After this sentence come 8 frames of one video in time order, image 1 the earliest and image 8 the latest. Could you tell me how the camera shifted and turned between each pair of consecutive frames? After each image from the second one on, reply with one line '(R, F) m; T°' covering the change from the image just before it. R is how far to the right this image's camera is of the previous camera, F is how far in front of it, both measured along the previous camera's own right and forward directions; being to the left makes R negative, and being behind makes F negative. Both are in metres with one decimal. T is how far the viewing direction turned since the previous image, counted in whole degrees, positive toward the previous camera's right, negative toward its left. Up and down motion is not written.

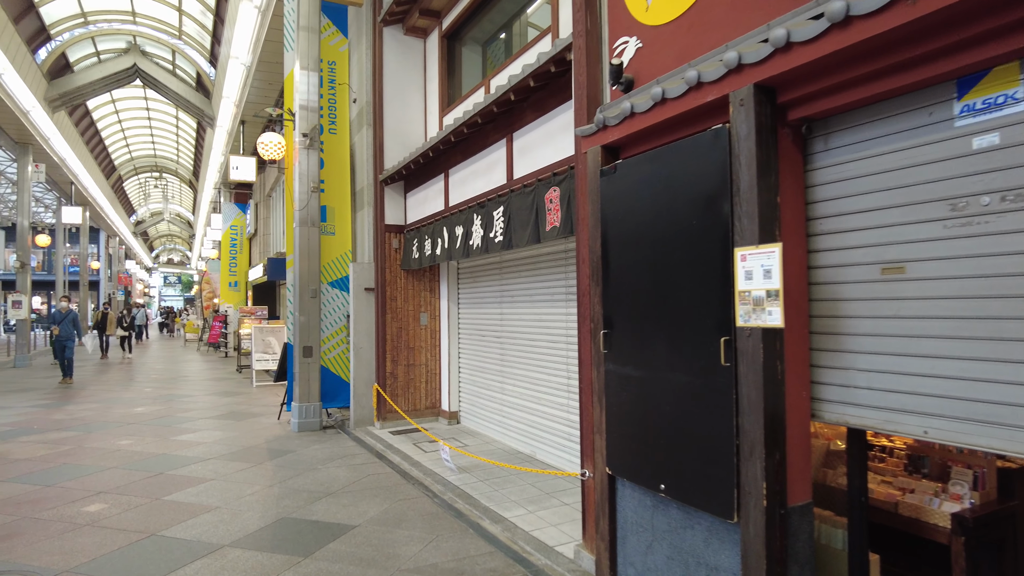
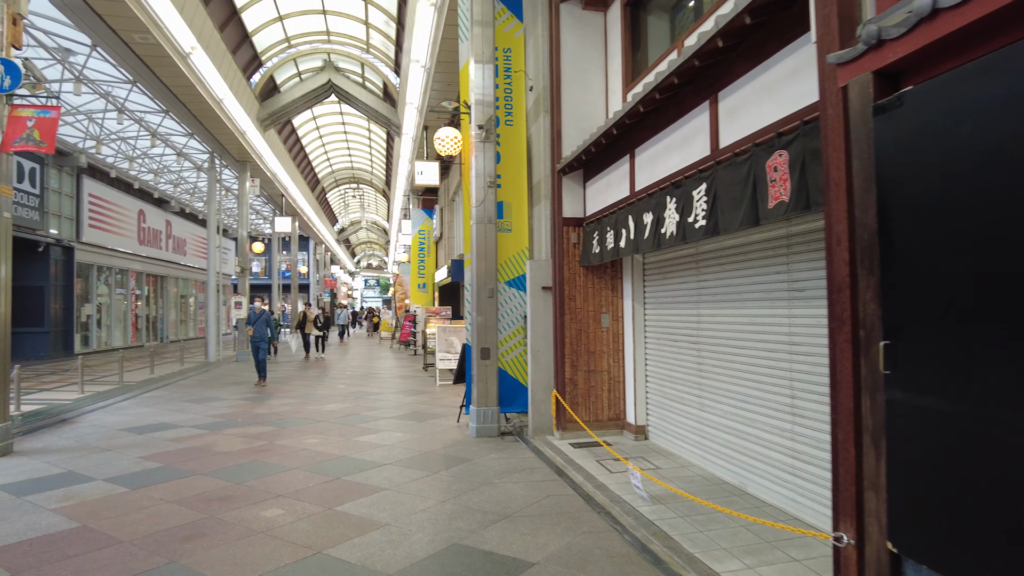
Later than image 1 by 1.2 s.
(-0.2, +0.7) m; -15°
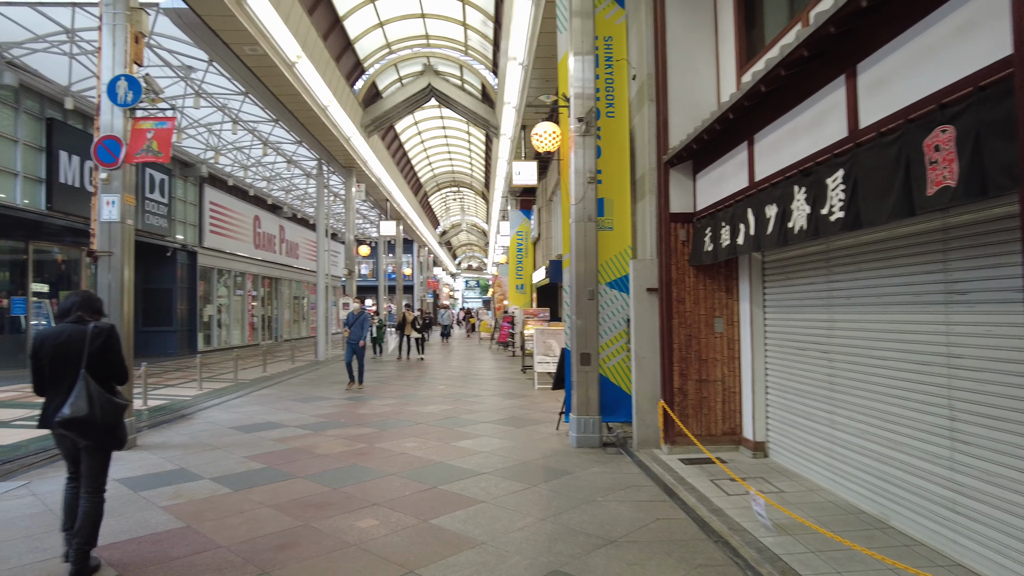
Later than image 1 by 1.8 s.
(0.0, +0.4) m; -9°
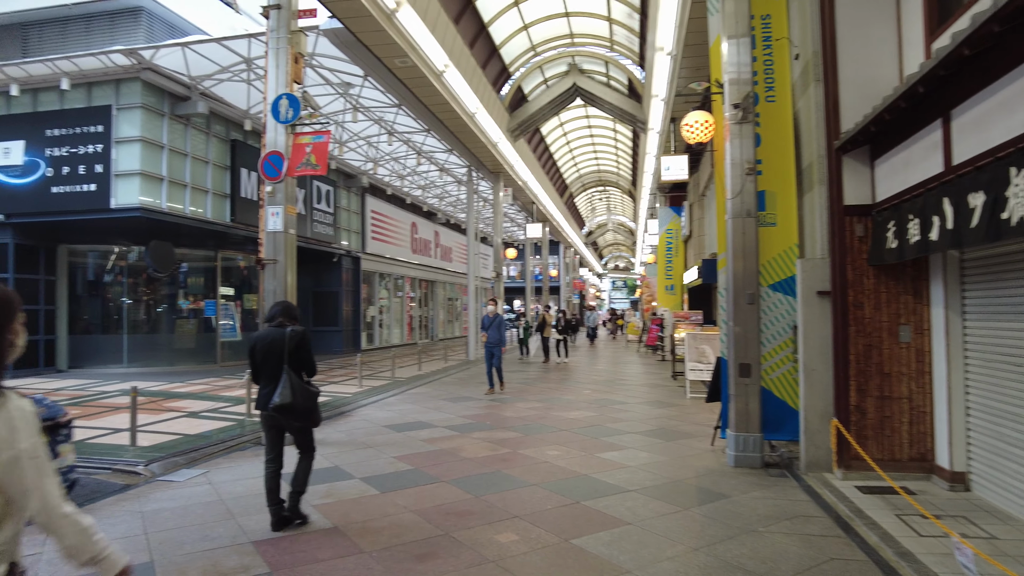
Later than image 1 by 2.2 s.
(0.0, +0.3) m; -13°
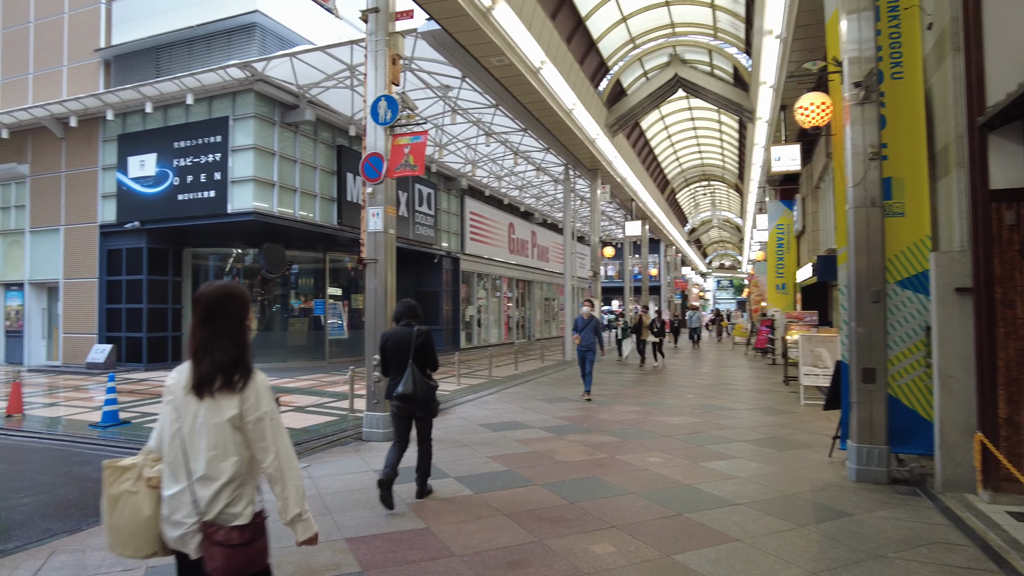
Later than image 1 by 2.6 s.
(0.0, +0.2) m; -9°
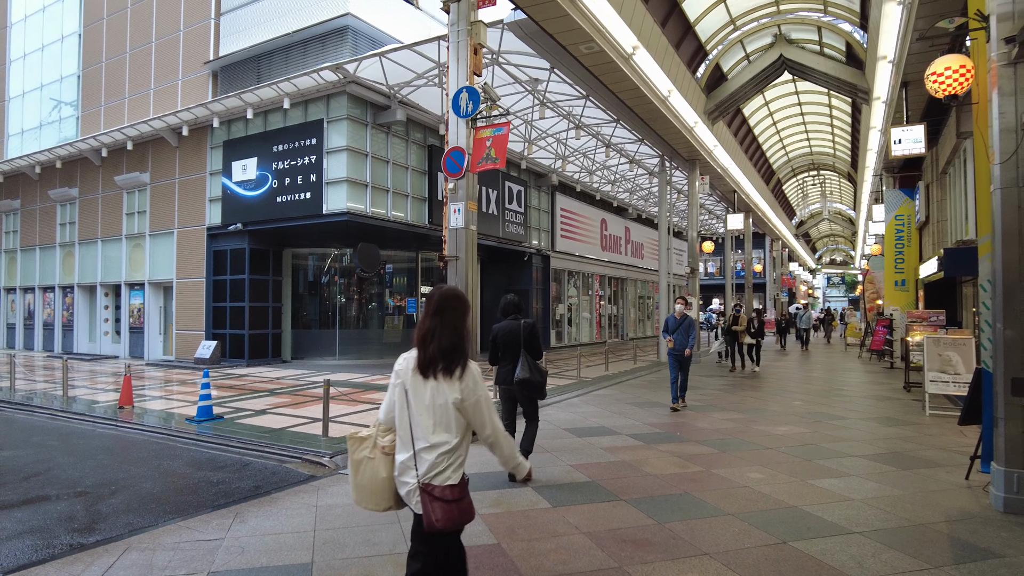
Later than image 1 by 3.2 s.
(+0.1, +0.4) m; -8°
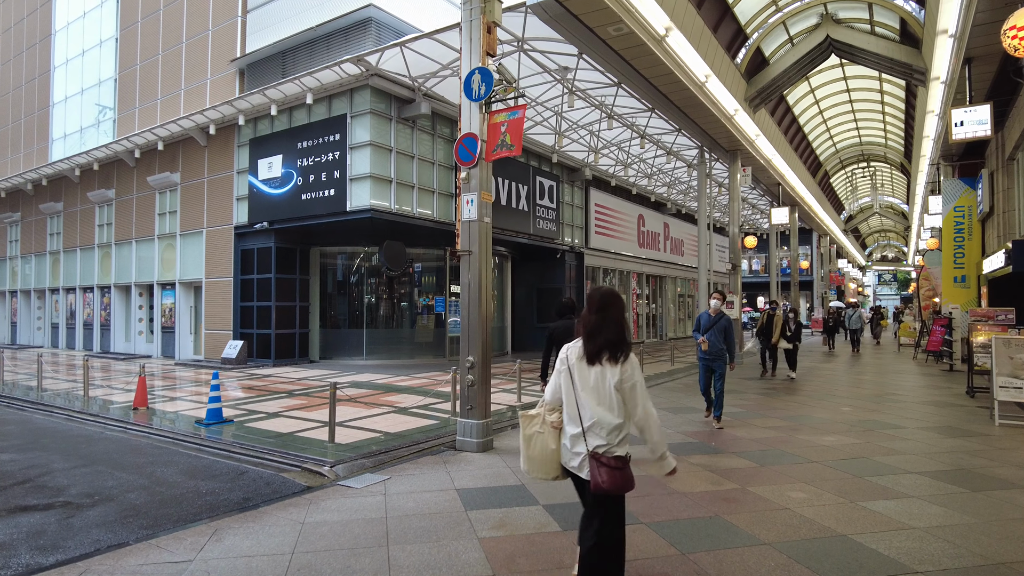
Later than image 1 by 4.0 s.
(+0.3, +0.6) m; -4°
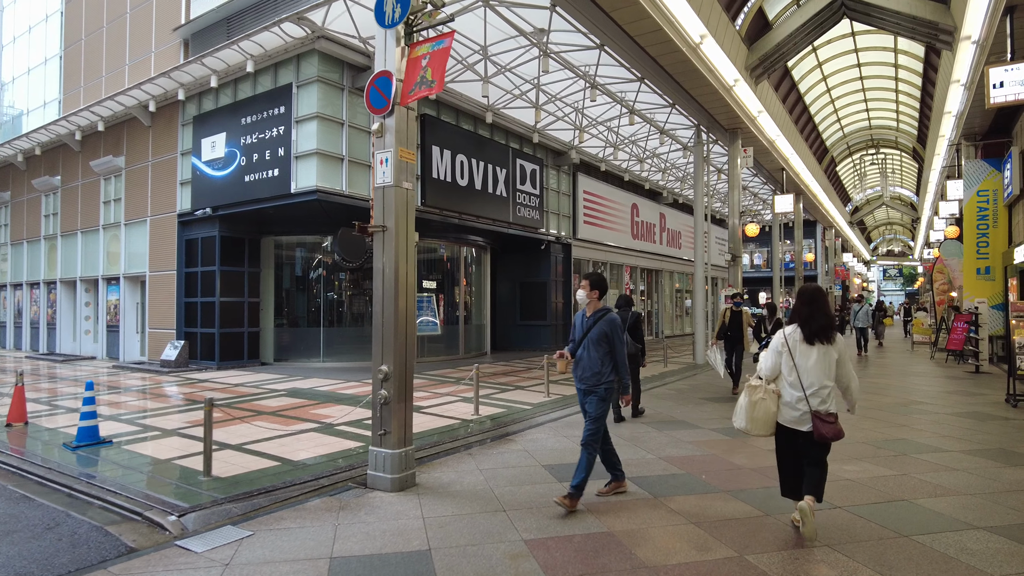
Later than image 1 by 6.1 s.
(+0.6, +1.7) m; 0°
